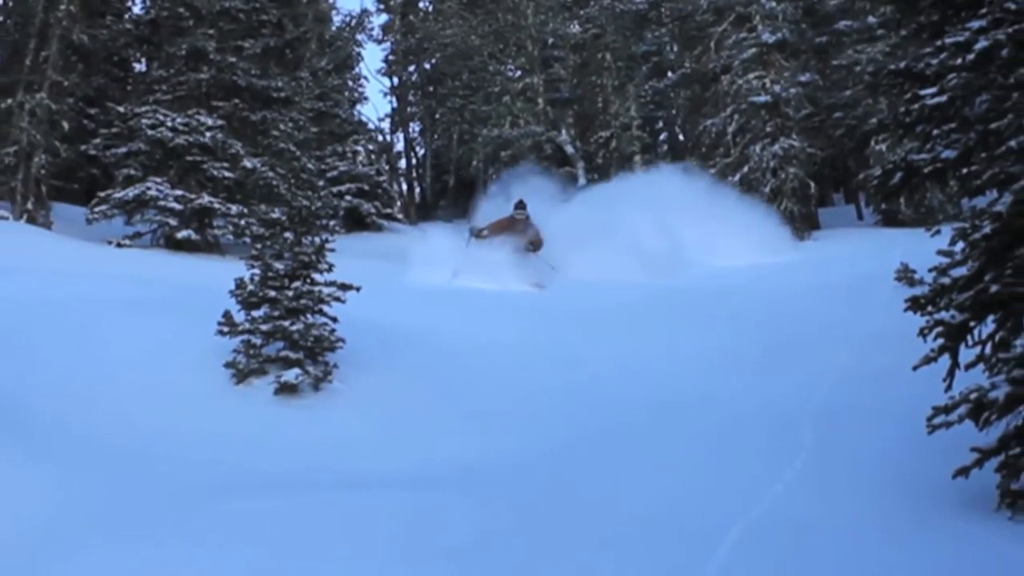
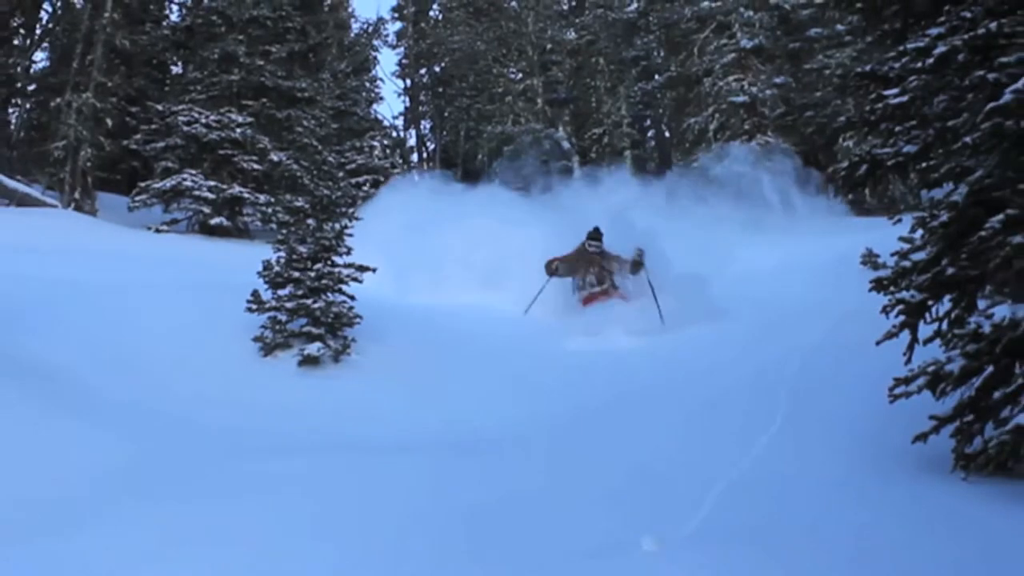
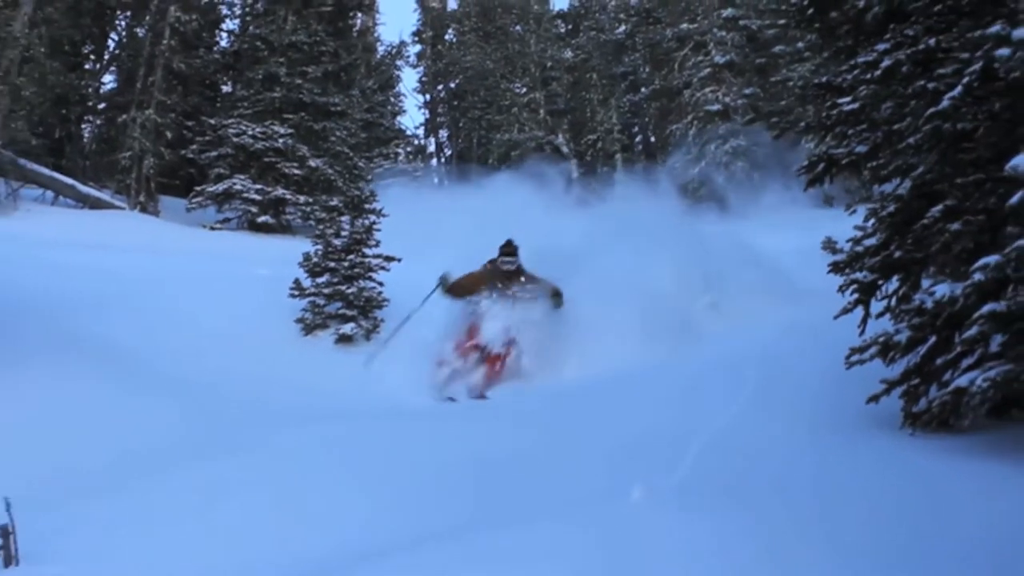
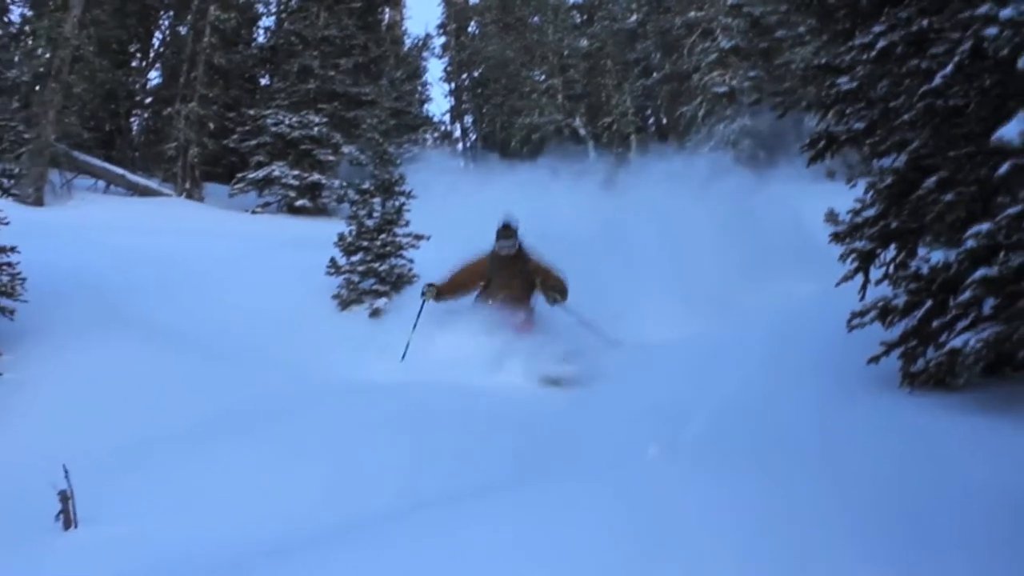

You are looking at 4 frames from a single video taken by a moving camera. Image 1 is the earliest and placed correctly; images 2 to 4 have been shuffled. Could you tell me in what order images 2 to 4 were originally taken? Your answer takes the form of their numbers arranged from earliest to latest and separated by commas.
2, 3, 4
